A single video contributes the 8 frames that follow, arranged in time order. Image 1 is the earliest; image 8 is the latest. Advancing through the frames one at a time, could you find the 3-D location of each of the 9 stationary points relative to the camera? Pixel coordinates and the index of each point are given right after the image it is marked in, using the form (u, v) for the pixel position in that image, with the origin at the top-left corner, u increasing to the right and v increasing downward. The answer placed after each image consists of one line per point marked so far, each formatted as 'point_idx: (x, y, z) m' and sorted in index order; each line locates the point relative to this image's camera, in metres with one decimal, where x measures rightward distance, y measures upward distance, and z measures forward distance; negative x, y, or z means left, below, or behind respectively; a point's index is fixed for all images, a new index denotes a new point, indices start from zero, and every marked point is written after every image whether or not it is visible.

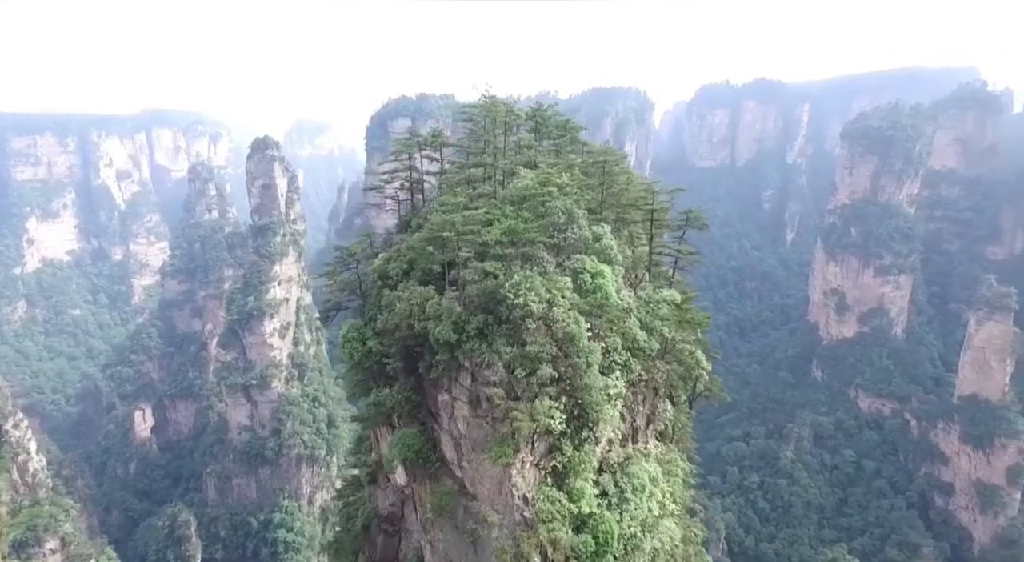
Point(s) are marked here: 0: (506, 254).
0: (-0.1, +0.5, +13.3) m
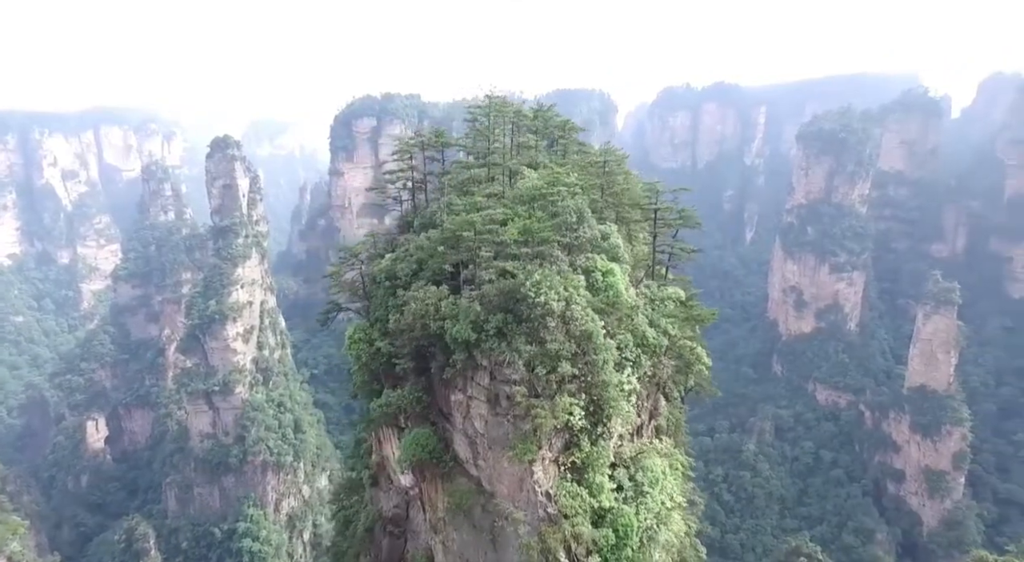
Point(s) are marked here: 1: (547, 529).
0: (+0.2, +0.5, +13.4) m
1: (+0.6, -4.4, +12.2) m
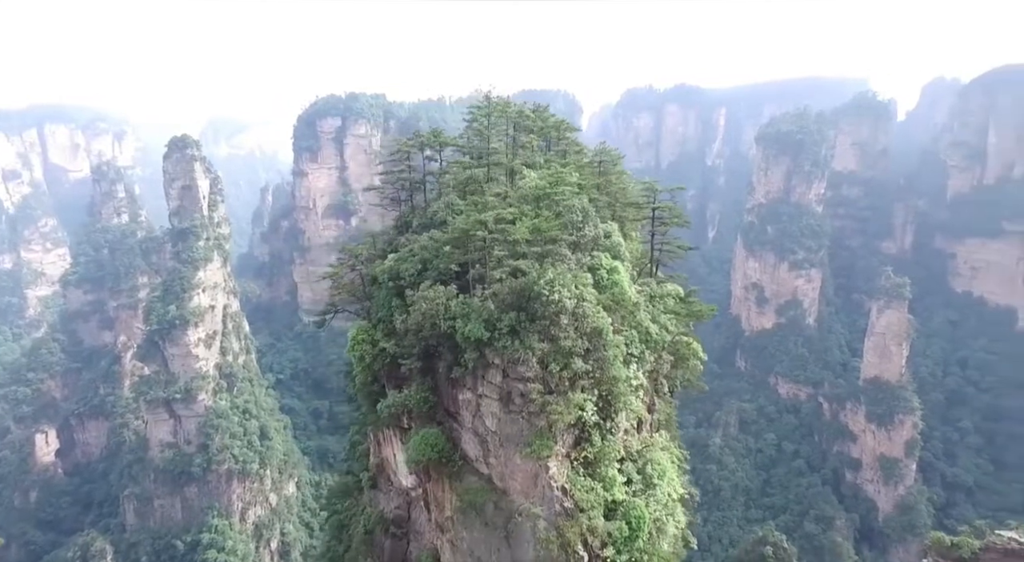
0: (+0.4, +0.6, +13.6) m
1: (+0.9, -4.4, +12.4) m
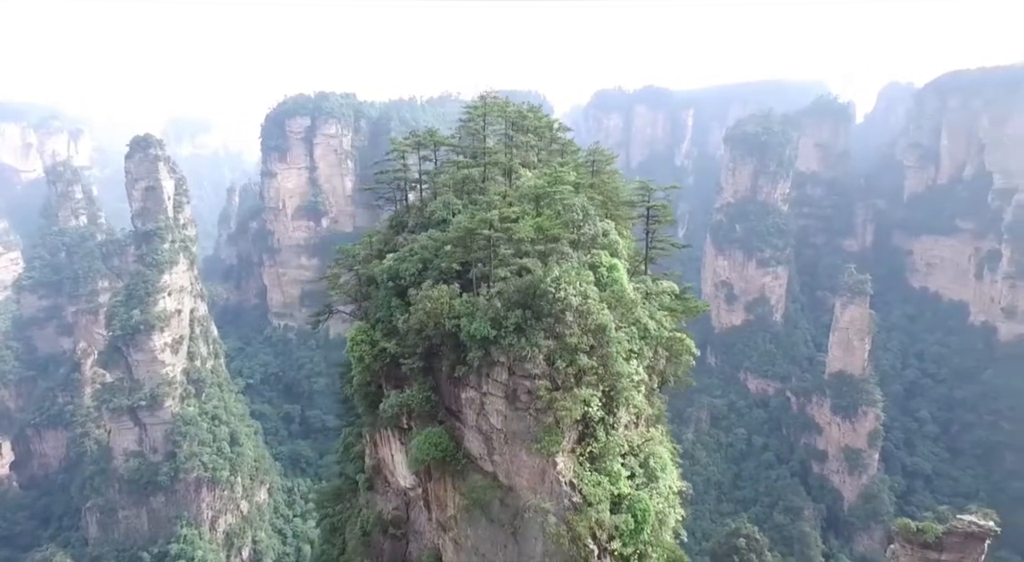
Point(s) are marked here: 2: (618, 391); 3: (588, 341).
0: (+0.4, +0.6, +13.7) m
1: (+1.1, -4.3, +12.6) m
2: (+2.0, -2.1, +13.1) m
3: (+1.4, -1.1, +13.0) m
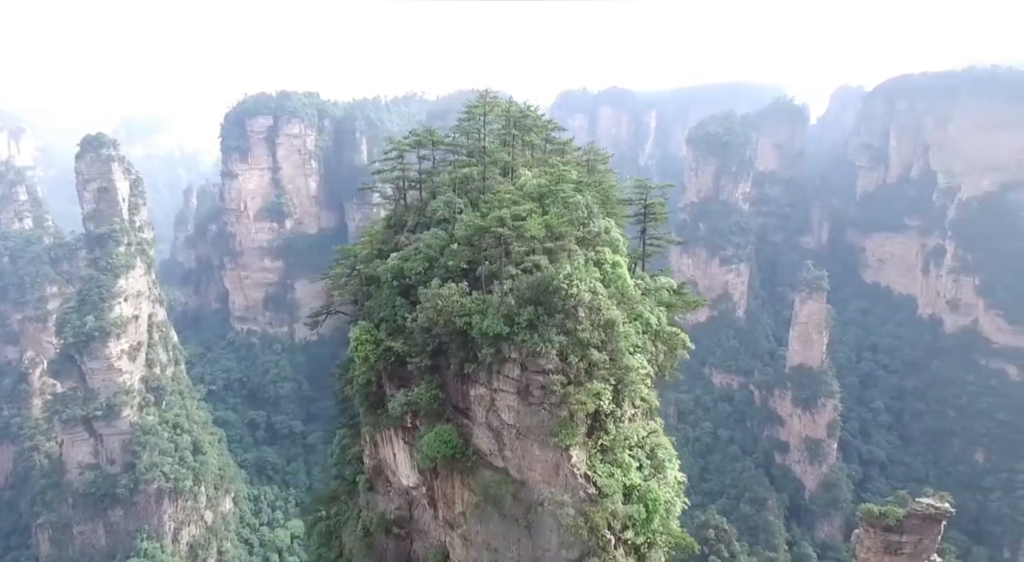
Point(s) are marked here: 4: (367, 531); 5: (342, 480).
0: (+0.6, +0.7, +13.8) m
1: (+1.4, -4.2, +12.8) m
2: (+2.3, -2.0, +13.4) m
3: (+1.7, -1.0, +13.2) m
4: (-3.4, -5.9, +16.2) m
5: (-4.4, -5.2, +18.1) m
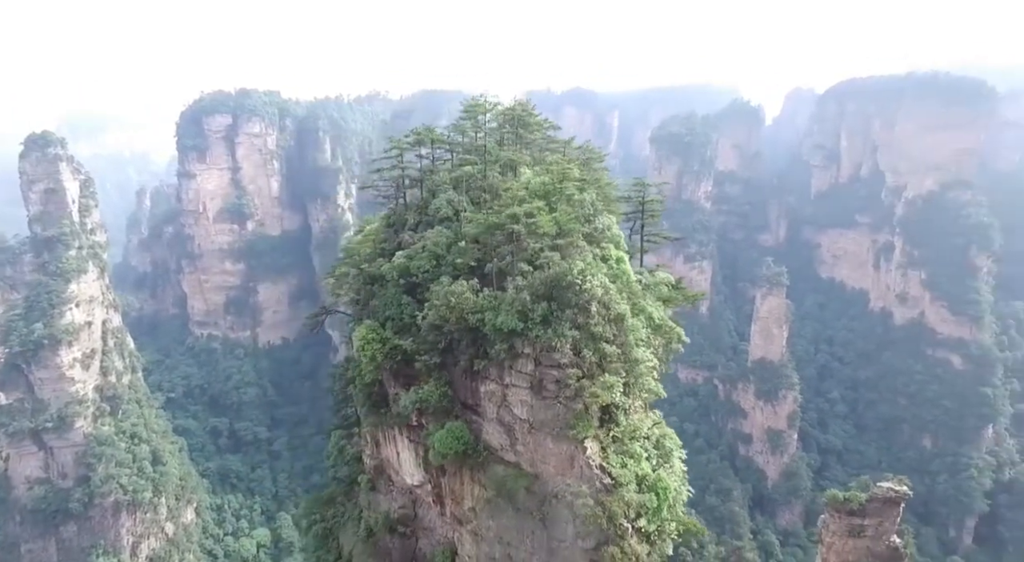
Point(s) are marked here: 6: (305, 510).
0: (+0.8, +0.8, +13.9) m
1: (+1.8, -4.1, +12.9) m
2: (+2.5, -1.9, +13.6) m
3: (+1.9, -0.9, +13.3) m
4: (-3.3, -5.9, +15.9) m
5: (-4.5, -5.2, +17.7) m
6: (-5.7, -6.3, +18.8) m
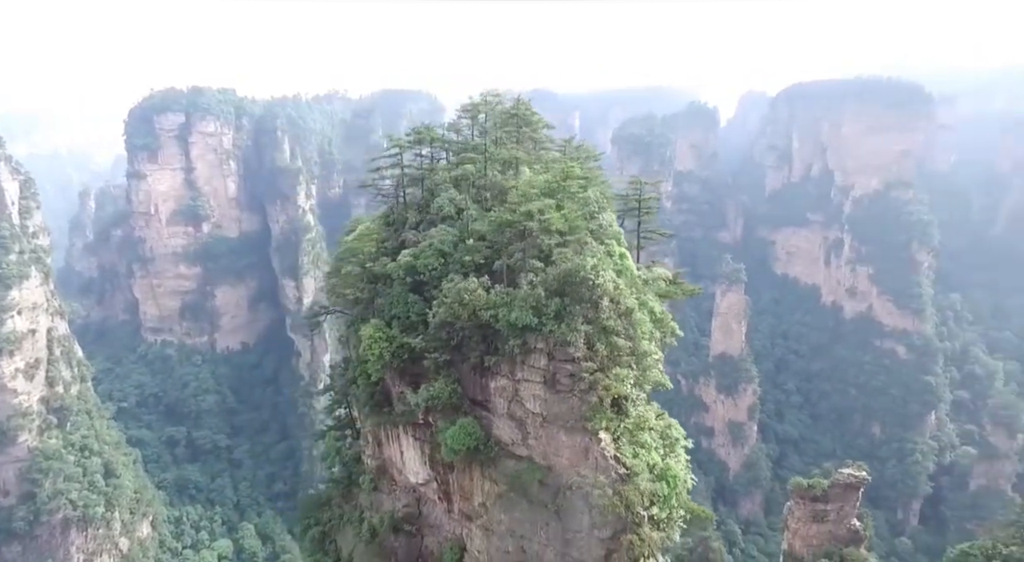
0: (+1.0, +0.9, +13.9) m
1: (+2.1, -4.0, +12.9) m
2: (+2.8, -1.7, +13.7) m
3: (+2.2, -0.8, +13.4) m
4: (-3.2, -5.8, +15.5) m
5: (-4.5, -5.1, +17.2) m
6: (-5.8, -6.3, +18.2) m
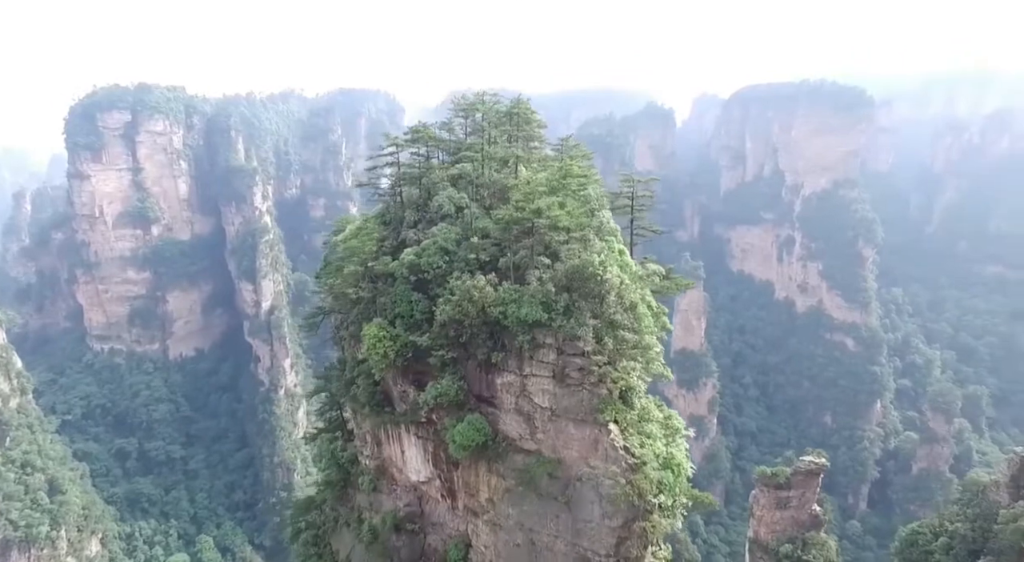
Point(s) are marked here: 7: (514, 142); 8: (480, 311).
0: (+1.1, +1.2, +13.8) m
1: (+2.3, -3.7, +12.9) m
2: (+2.9, -1.5, +13.7) m
3: (+2.3, -0.5, +13.3) m
4: (-3.1, -5.6, +15.0) m
5: (-4.6, -5.0, +16.6) m
6: (-6.0, -6.2, +17.4) m
7: (0.0, +3.7, +17.9) m
8: (-0.7, -0.4, +13.3) m
